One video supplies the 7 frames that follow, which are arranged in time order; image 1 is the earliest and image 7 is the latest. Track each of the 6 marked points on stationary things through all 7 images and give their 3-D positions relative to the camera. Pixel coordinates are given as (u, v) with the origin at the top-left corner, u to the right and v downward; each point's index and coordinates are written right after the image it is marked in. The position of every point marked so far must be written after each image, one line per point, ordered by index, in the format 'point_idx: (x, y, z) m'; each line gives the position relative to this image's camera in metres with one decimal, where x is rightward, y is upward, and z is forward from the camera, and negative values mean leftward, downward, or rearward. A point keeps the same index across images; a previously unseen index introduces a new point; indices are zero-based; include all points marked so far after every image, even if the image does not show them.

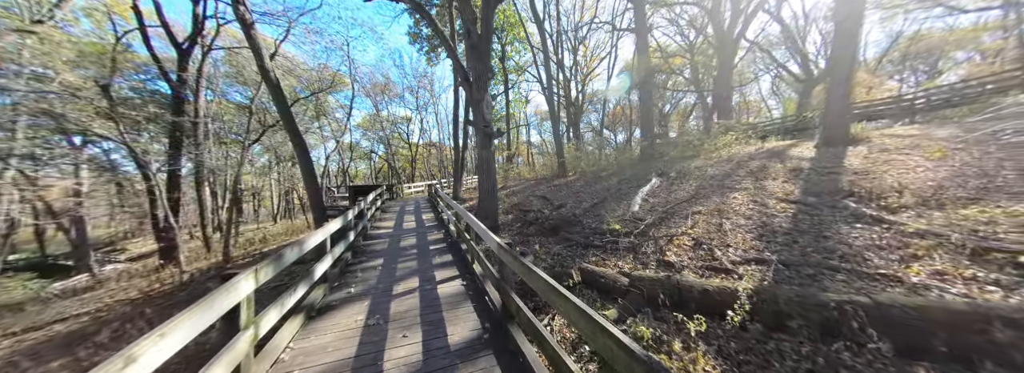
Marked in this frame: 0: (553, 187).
0: (+1.6, 0.0, +9.7) m
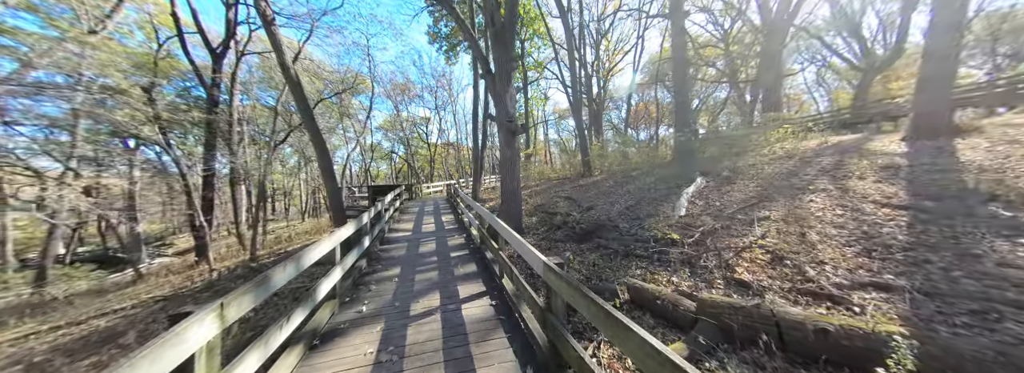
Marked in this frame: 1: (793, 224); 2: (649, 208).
0: (+2.4, 0.0, +9.1) m
1: (+3.7, -0.5, +3.4) m
2: (+2.9, -0.5, +5.4) m
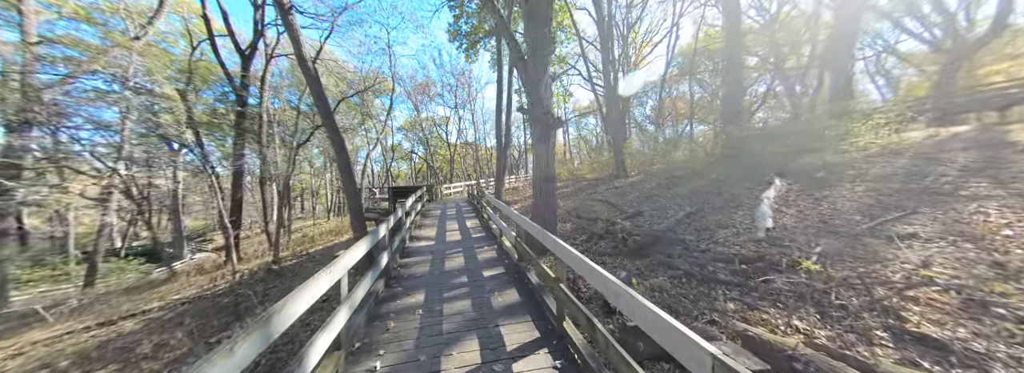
0: (+3.3, -0.1, +8.1) m
1: (+4.2, -0.6, +2.4) m
2: (+3.5, -0.5, +4.4) m
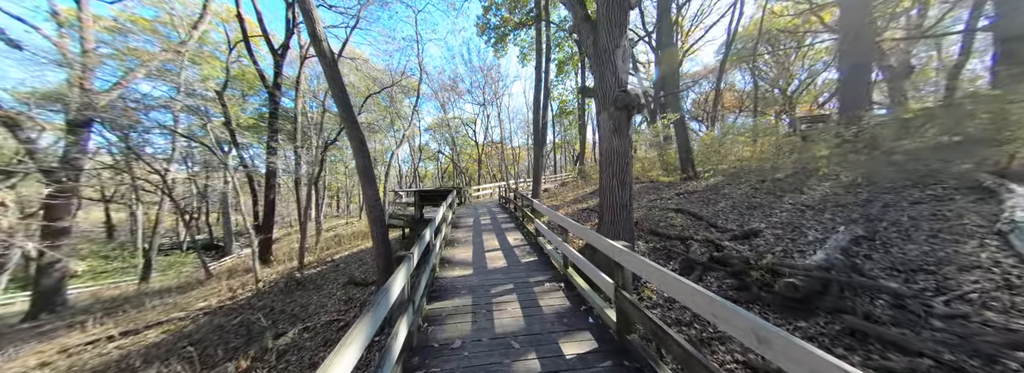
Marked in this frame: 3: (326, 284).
0: (+4.4, -0.2, +6.5) m
1: (+4.8, -0.7, +0.7) m
2: (+4.4, -0.6, +2.8) m
3: (-5.1, -2.7, +7.0) m
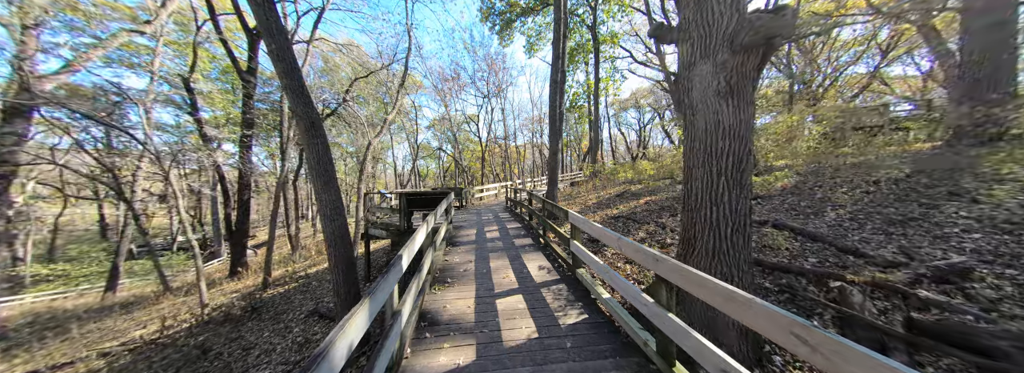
0: (+4.7, -0.2, +4.8) m
1: (+5.1, -0.7, -1.0) m
2: (+4.6, -0.7, +1.1) m
3: (-4.8, -2.7, +5.5) m
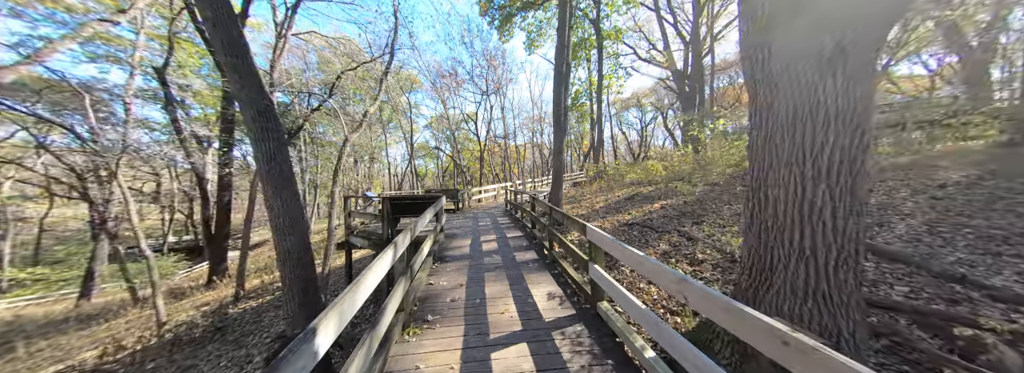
0: (+4.7, -0.3, +4.1) m
1: (+5.1, -0.8, -1.7) m
2: (+4.6, -0.8, +0.4) m
3: (-4.8, -2.7, +4.8) m
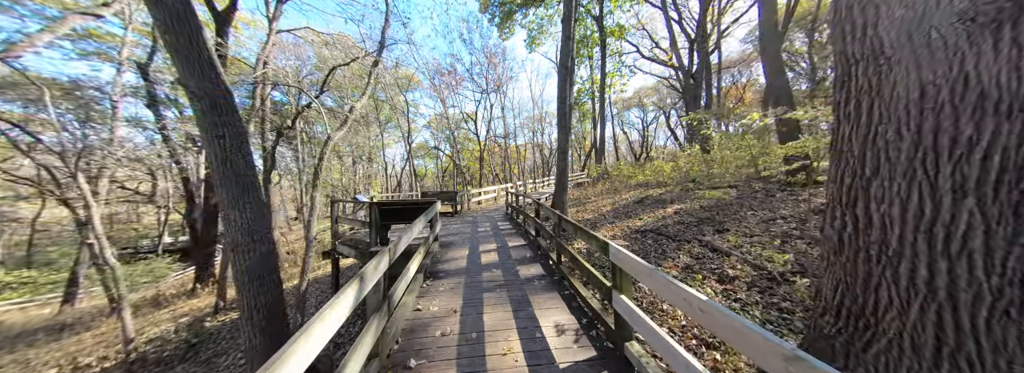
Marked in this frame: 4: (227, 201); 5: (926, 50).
0: (+4.8, -0.4, +3.7) m
1: (+5.1, -0.9, -2.1) m
2: (+4.7, -0.8, 0.0) m
3: (-4.8, -2.8, +4.3) m
4: (-2.9, -0.1, +2.7) m
5: (+1.7, +0.6, +1.1) m
